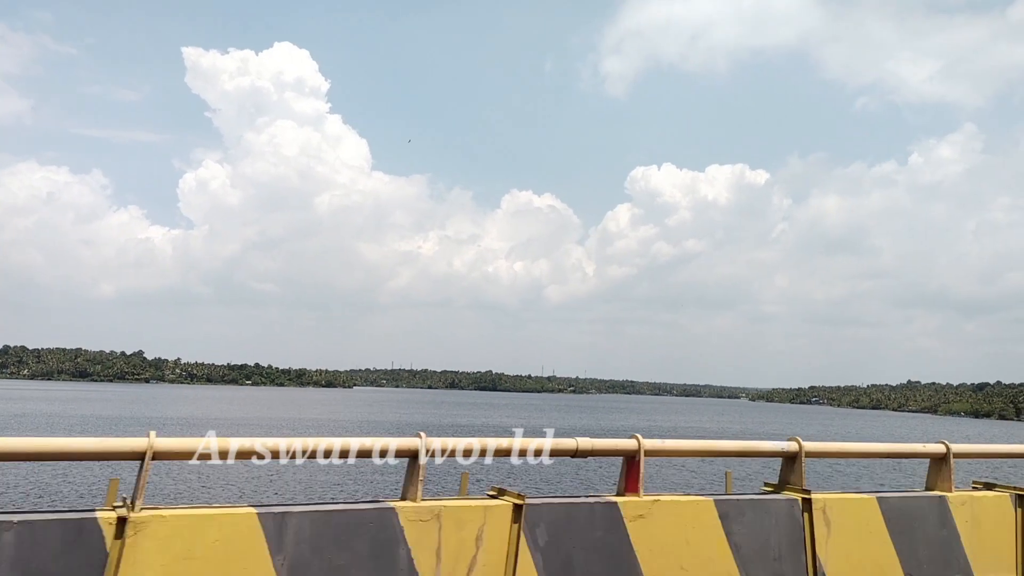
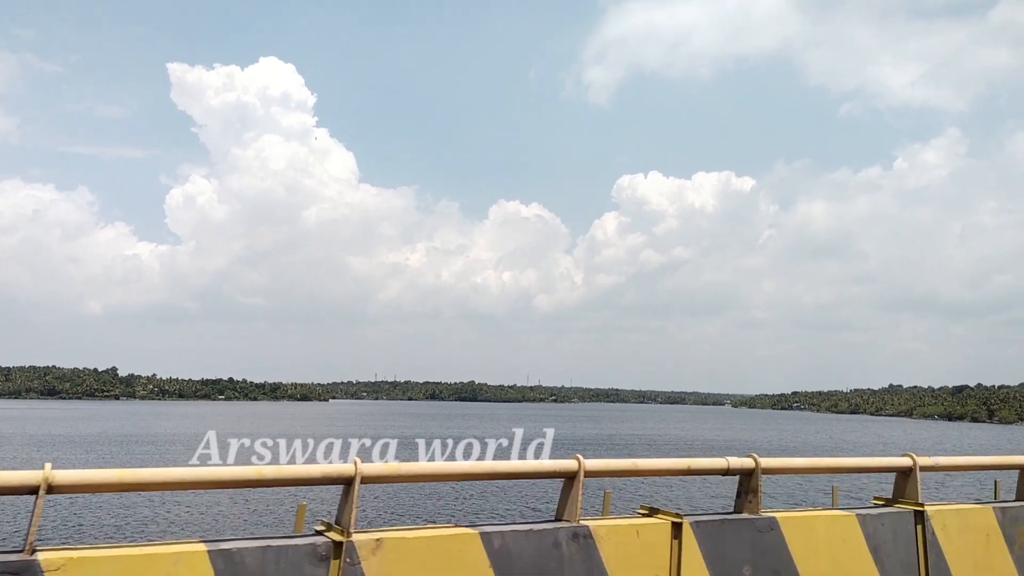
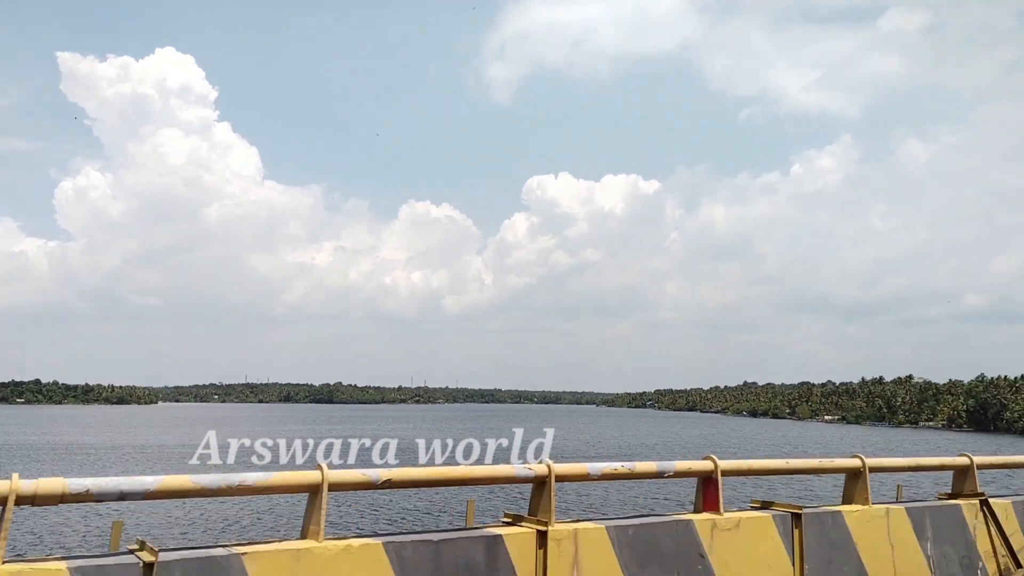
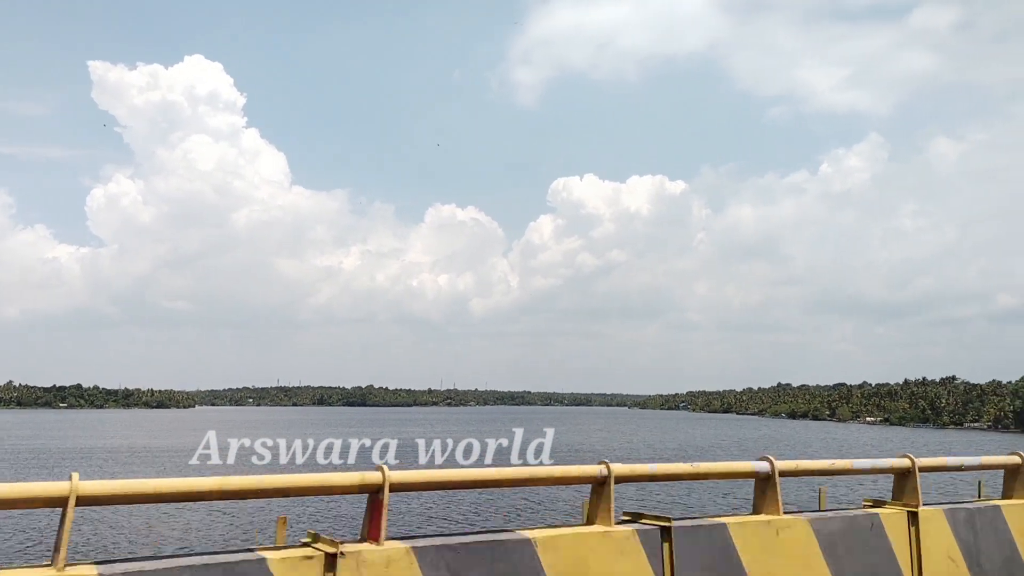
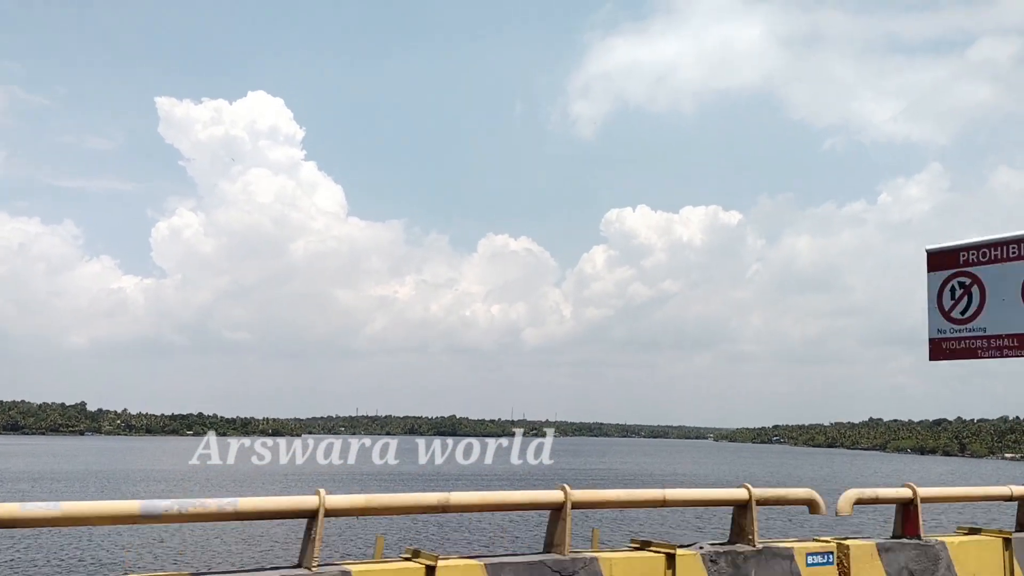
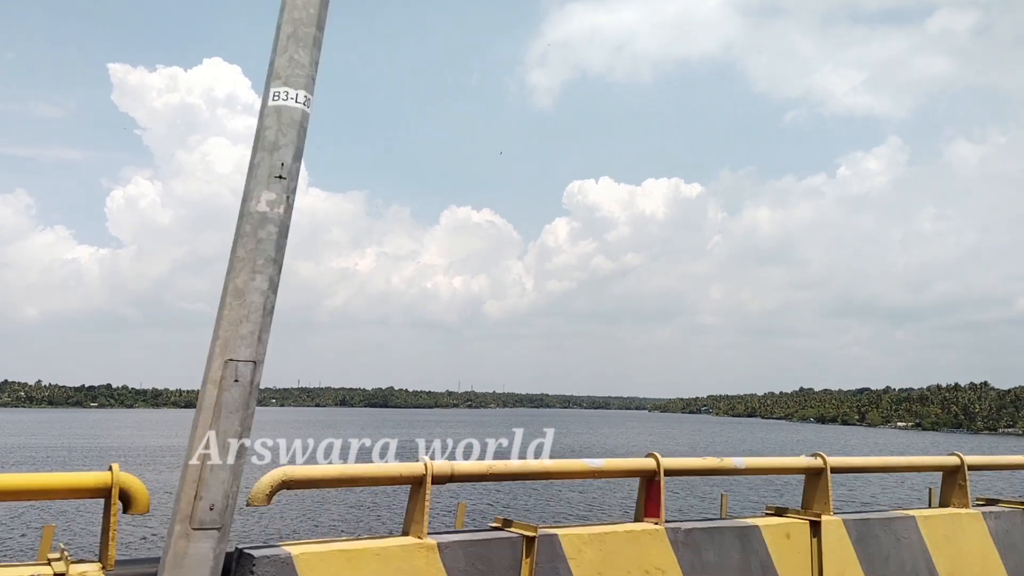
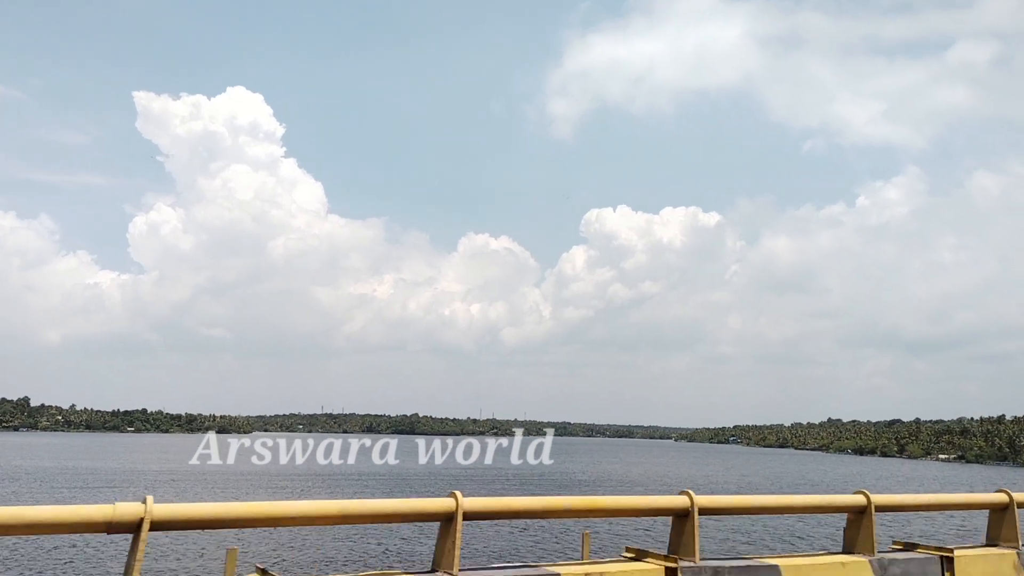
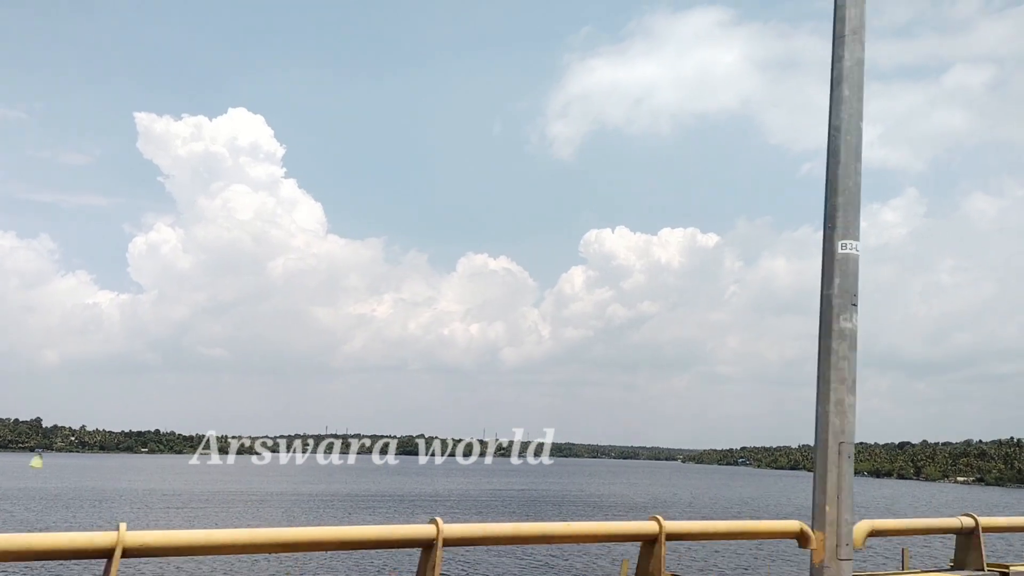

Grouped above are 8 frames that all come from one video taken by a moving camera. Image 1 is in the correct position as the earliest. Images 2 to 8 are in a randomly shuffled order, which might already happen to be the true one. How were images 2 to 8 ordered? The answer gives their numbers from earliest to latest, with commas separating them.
2, 5, 8, 7, 6, 4, 3
